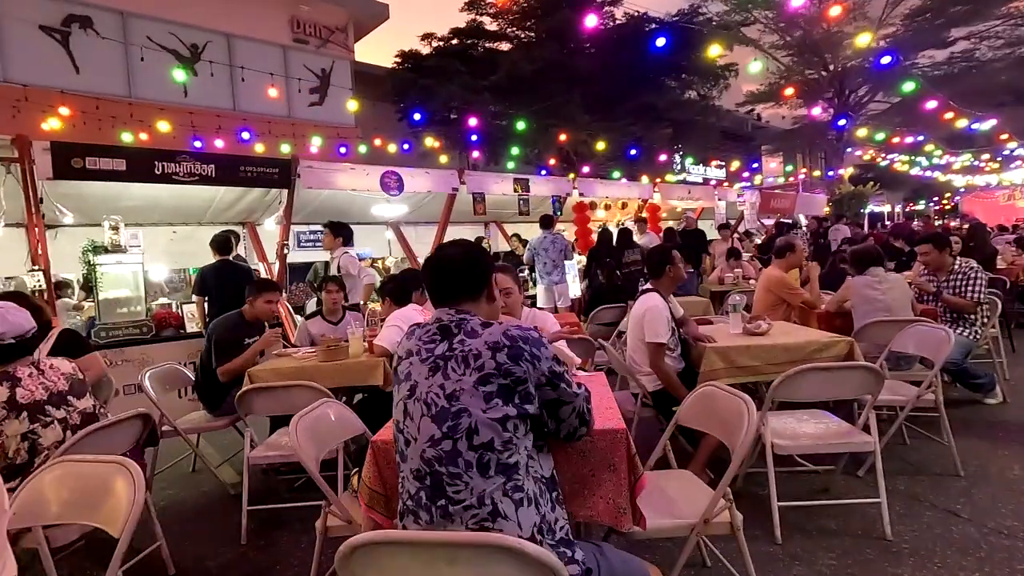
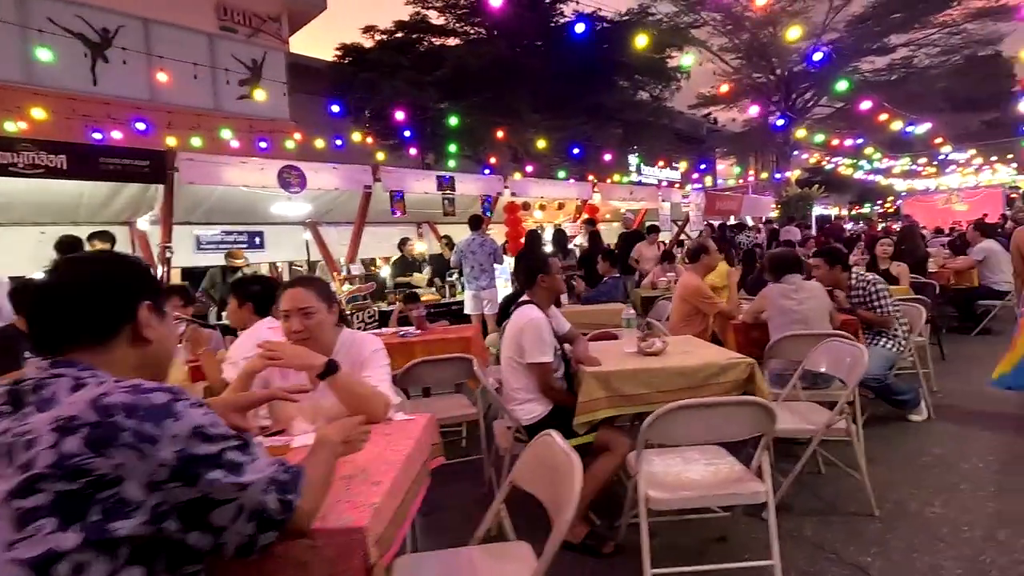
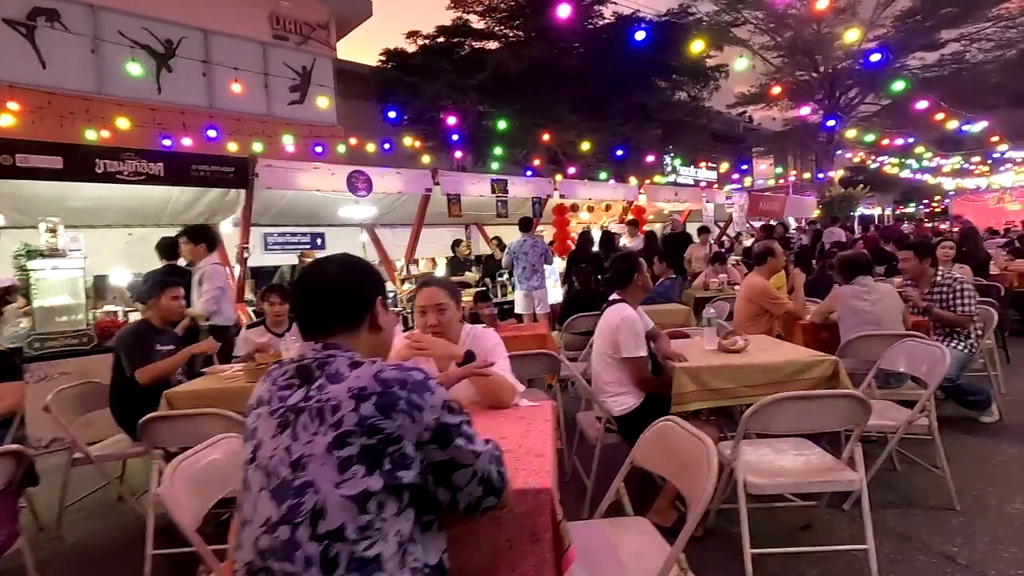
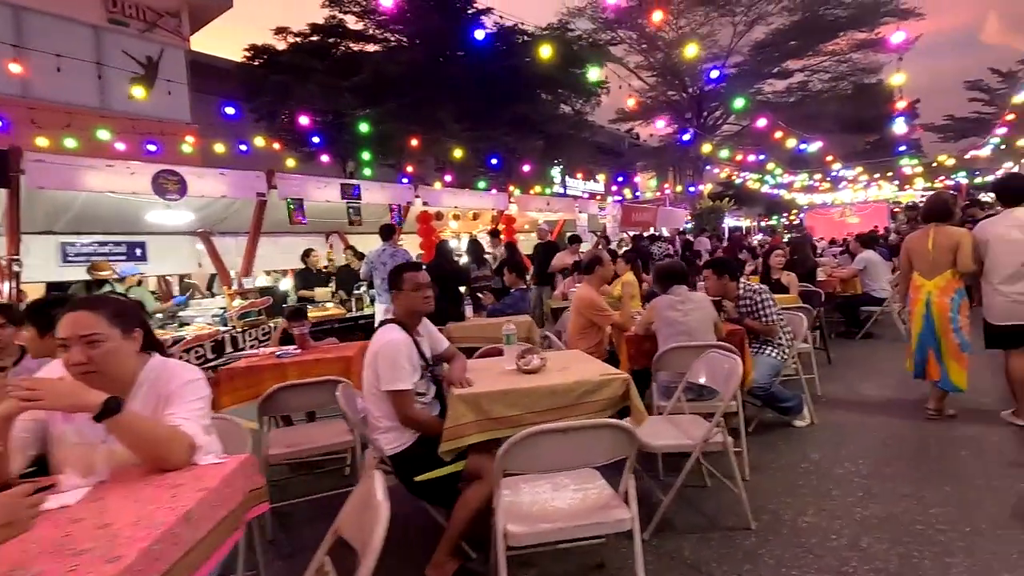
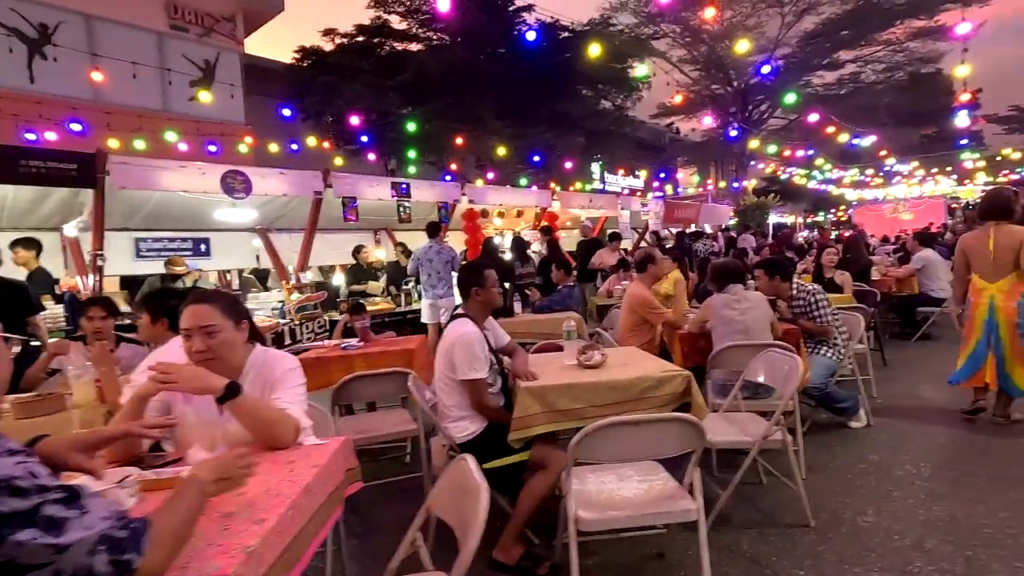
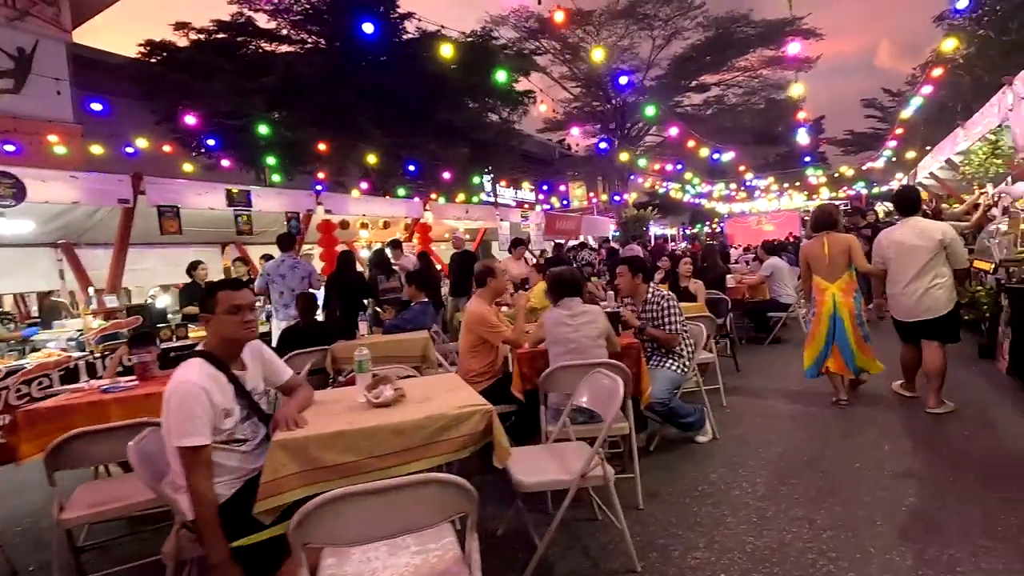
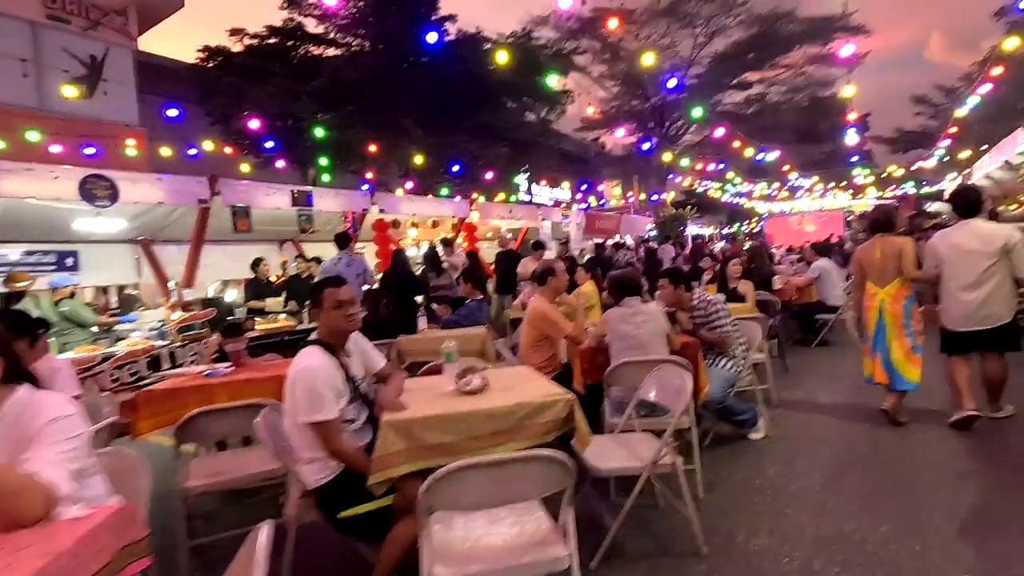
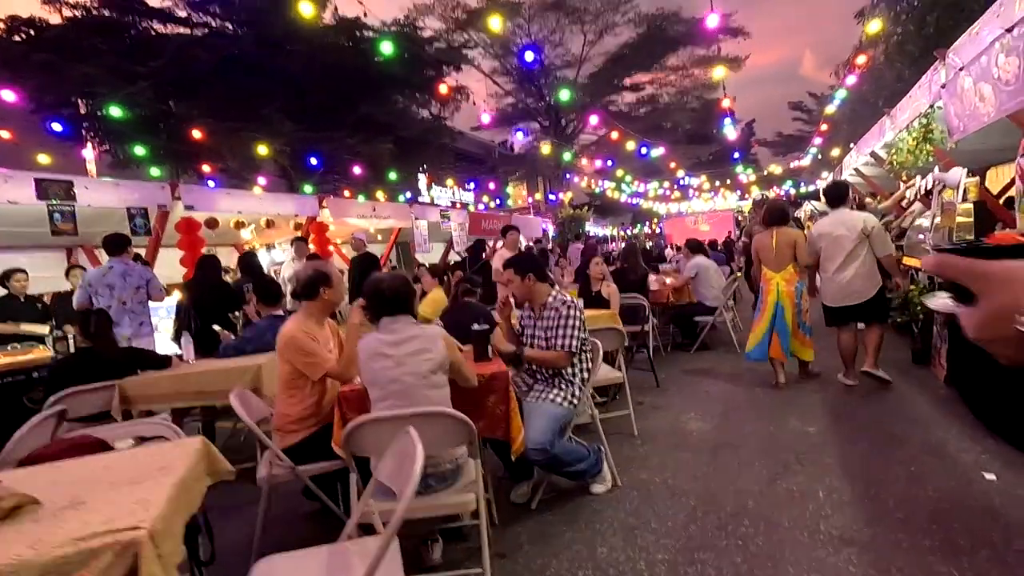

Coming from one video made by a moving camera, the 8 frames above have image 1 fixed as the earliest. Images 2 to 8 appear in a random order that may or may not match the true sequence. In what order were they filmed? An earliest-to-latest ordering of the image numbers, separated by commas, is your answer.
3, 2, 5, 4, 7, 6, 8
